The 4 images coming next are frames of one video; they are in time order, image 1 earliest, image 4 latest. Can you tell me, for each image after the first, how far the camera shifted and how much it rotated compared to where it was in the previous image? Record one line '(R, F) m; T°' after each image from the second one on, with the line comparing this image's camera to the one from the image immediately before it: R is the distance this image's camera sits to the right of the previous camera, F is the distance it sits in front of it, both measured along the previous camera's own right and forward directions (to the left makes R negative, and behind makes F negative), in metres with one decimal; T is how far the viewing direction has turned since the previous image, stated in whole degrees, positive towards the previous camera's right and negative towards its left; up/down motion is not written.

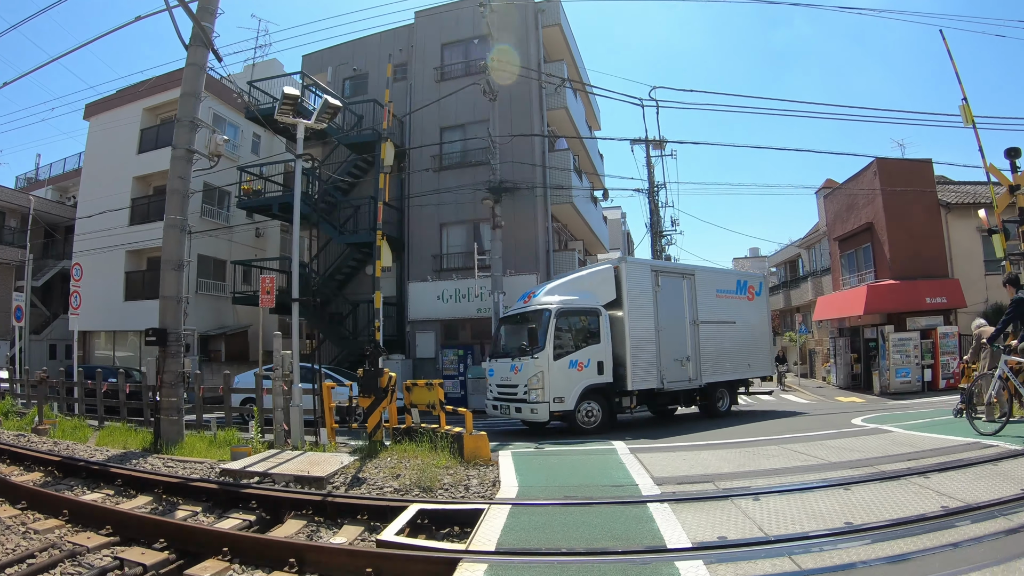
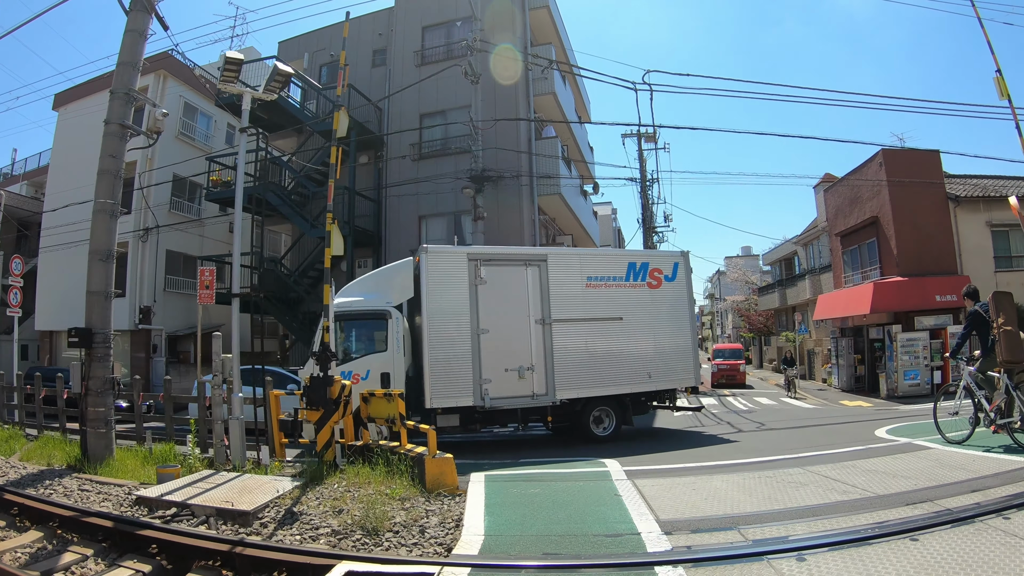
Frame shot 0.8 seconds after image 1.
(+0.2, +1.2) m; +1°
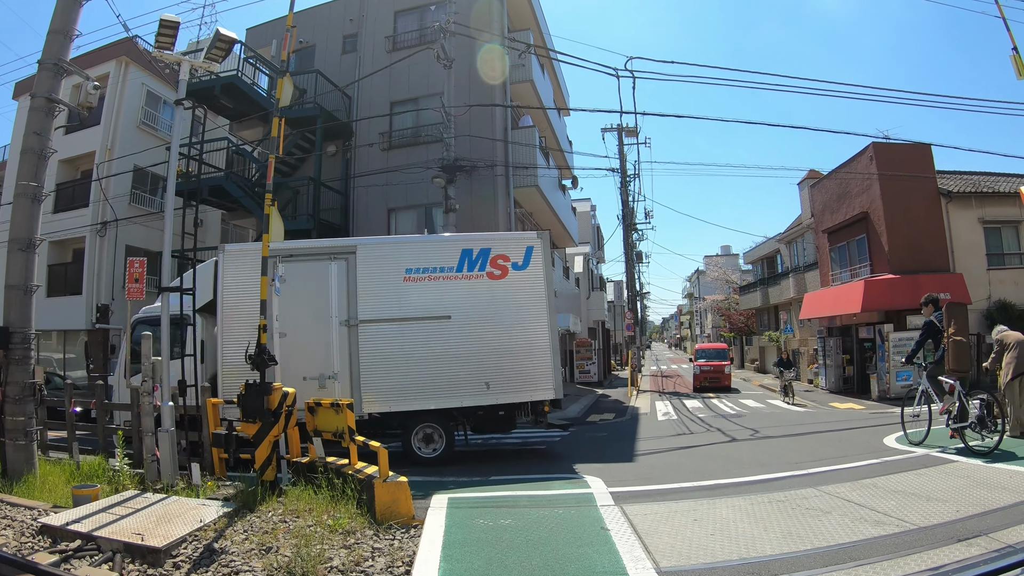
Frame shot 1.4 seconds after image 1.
(+0.1, +0.9) m; +2°
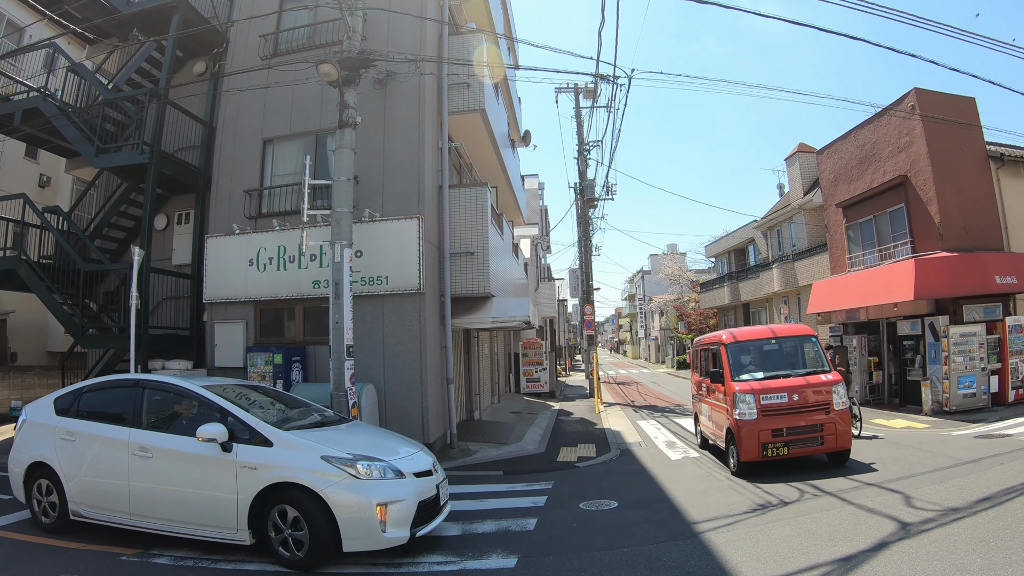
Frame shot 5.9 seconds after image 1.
(+0.1, +4.6) m; +6°
